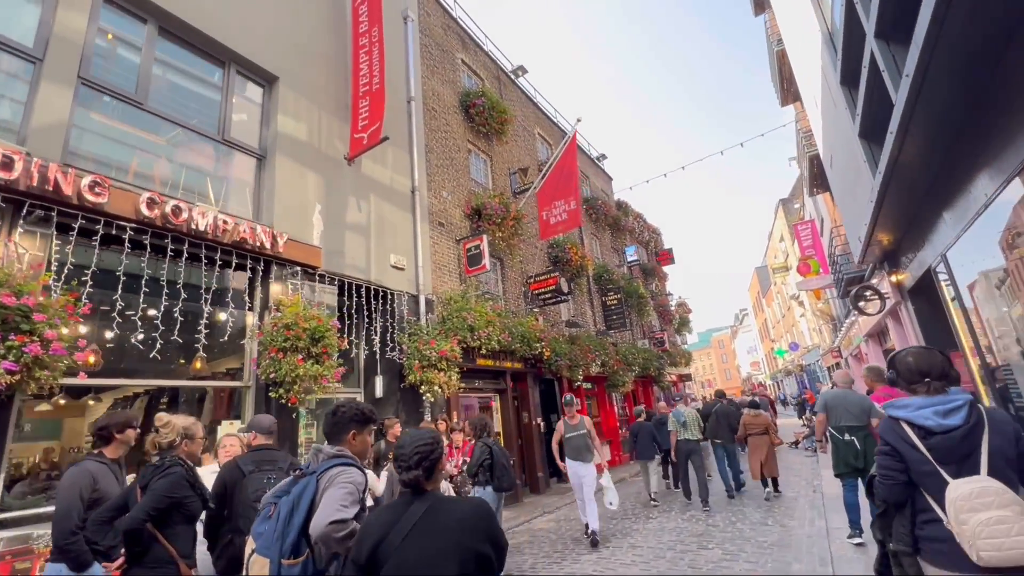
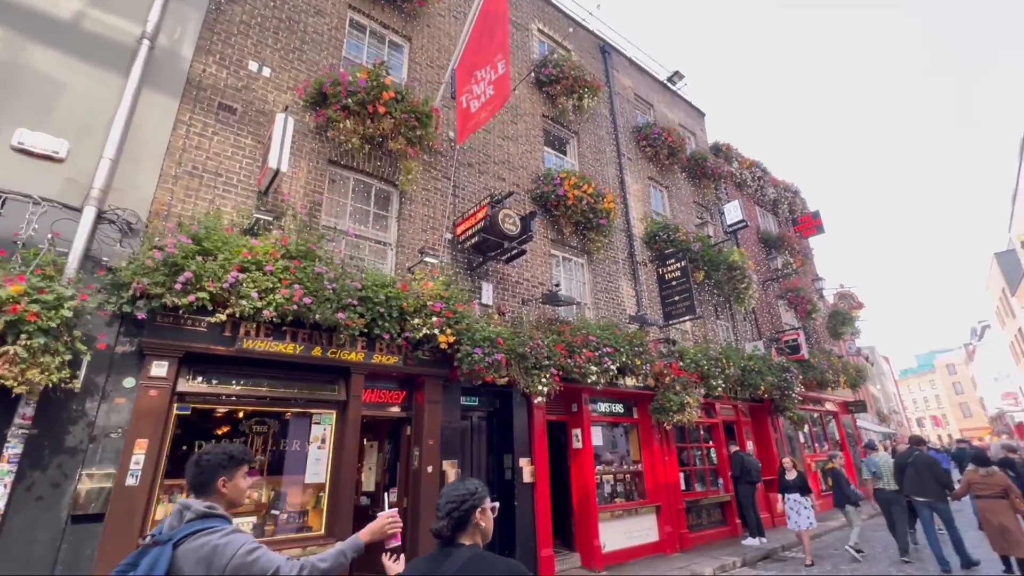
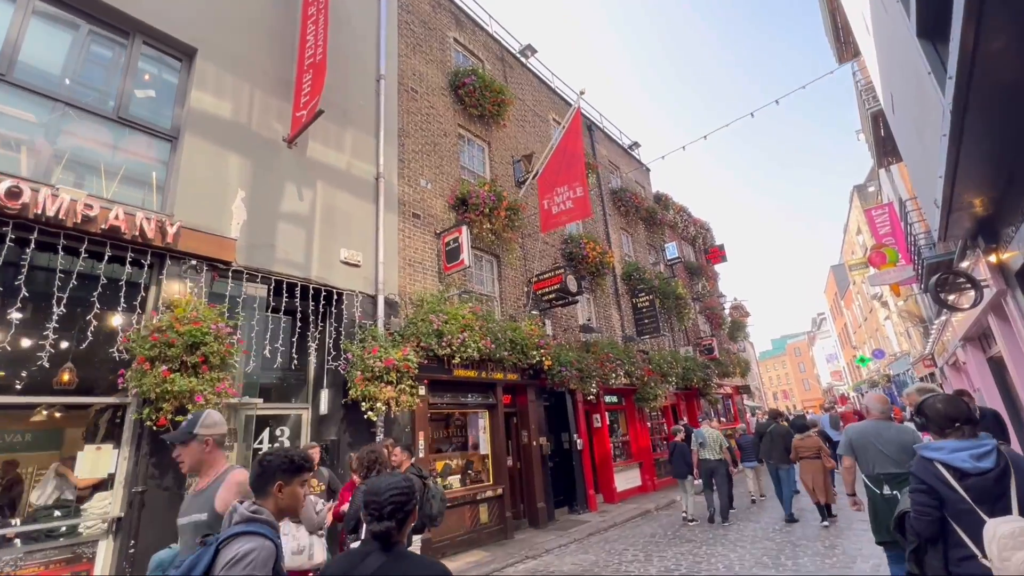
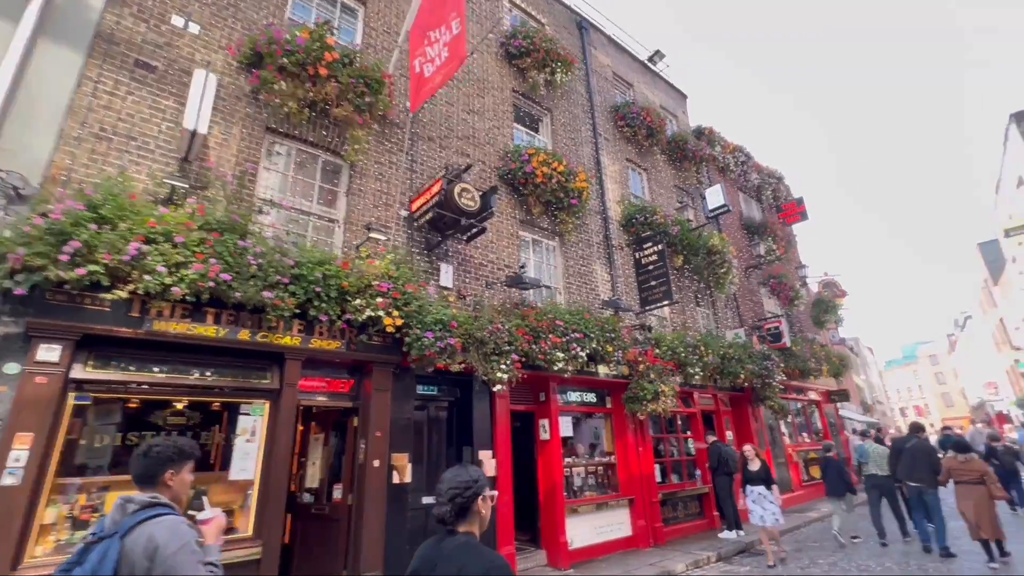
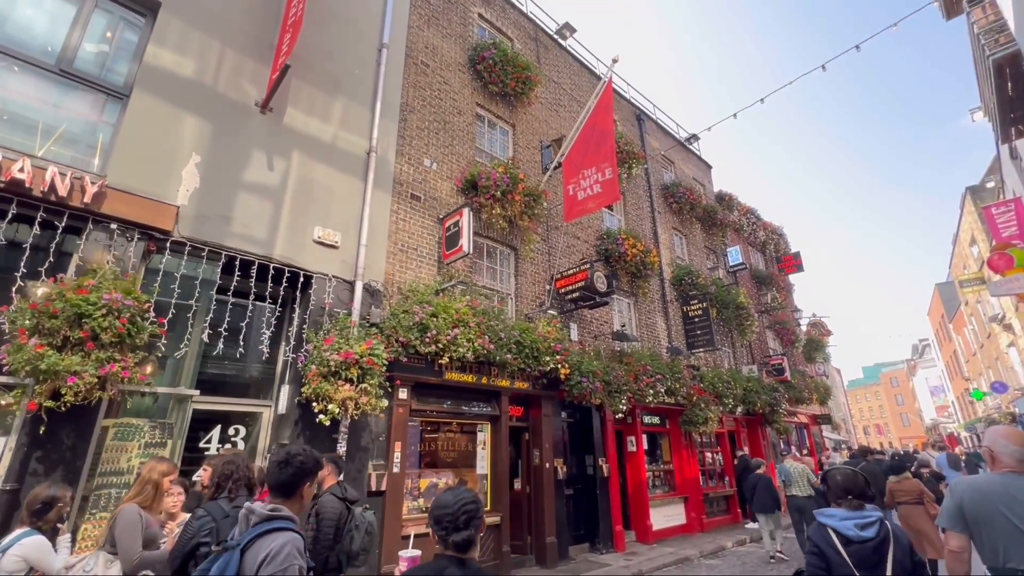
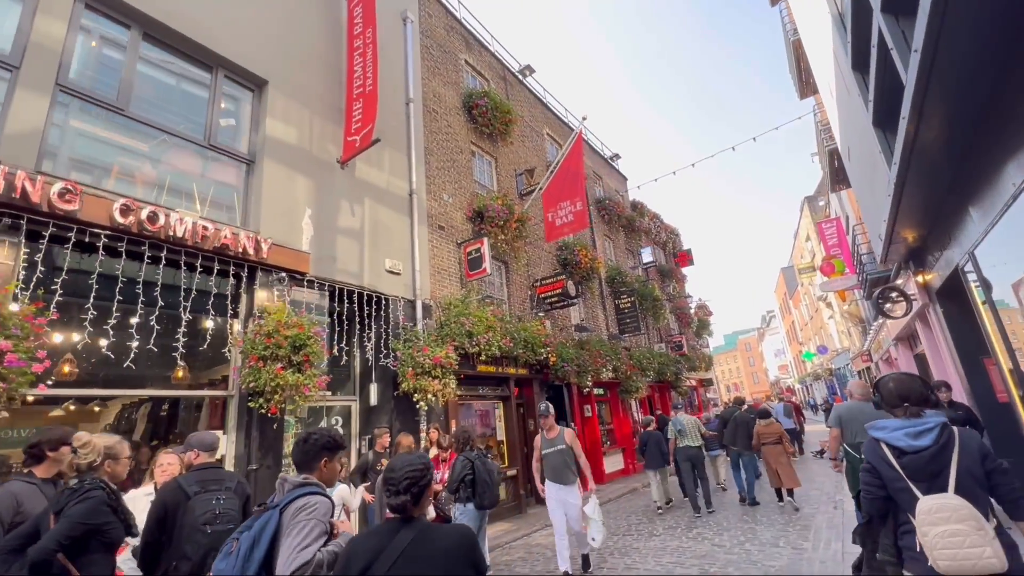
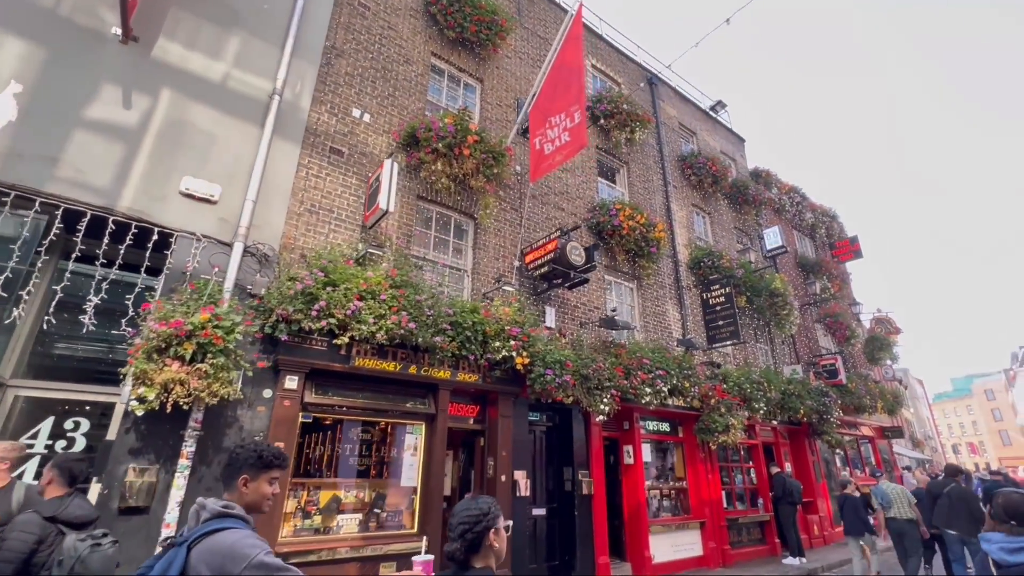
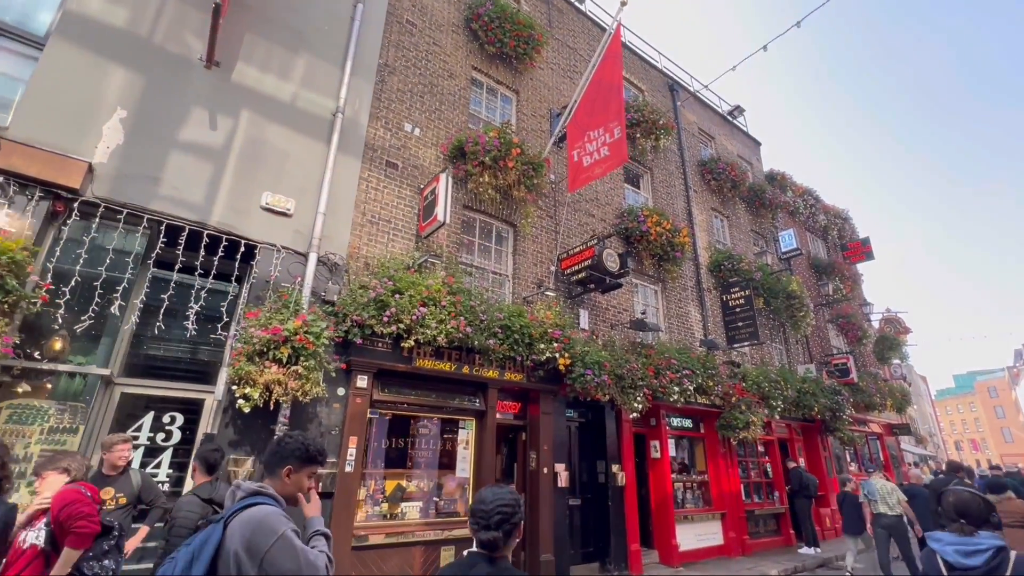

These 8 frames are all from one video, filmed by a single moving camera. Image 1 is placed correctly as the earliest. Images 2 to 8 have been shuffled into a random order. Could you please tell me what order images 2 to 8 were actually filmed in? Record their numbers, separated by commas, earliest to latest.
6, 3, 5, 8, 7, 2, 4
